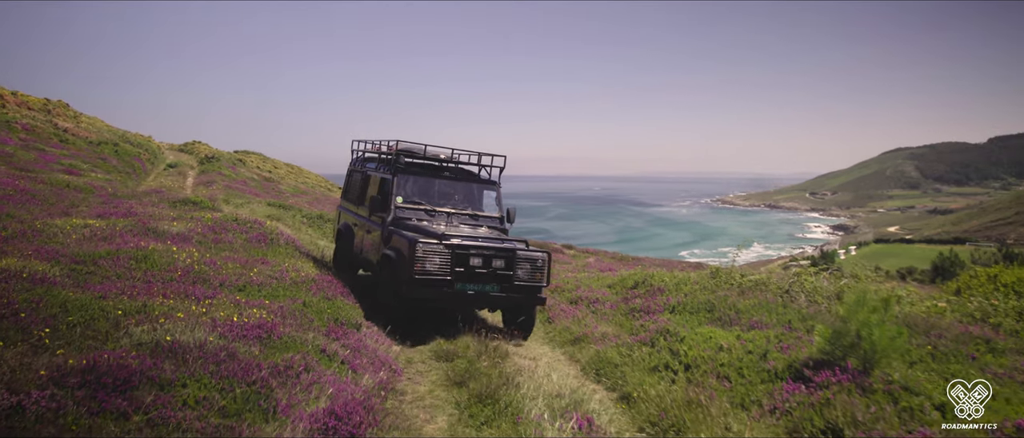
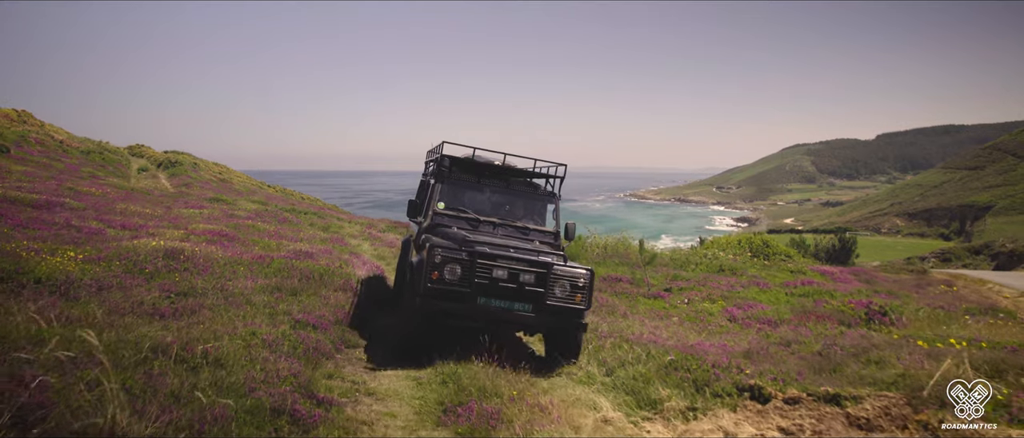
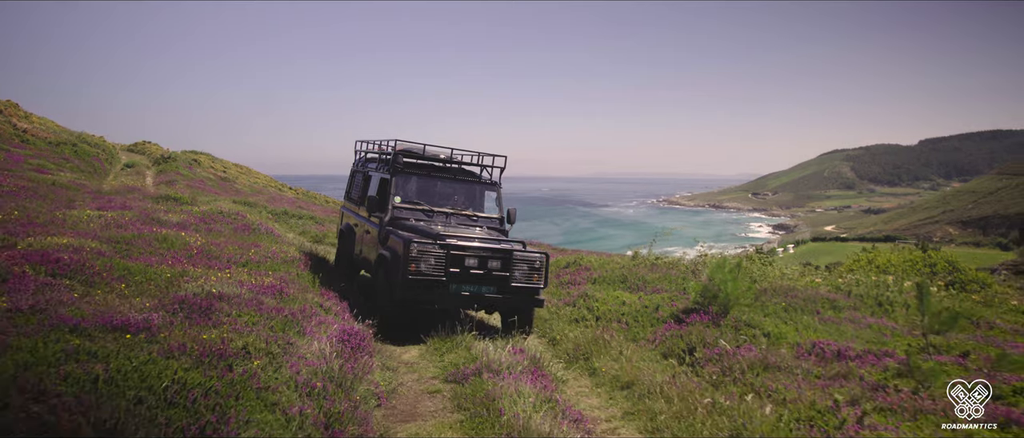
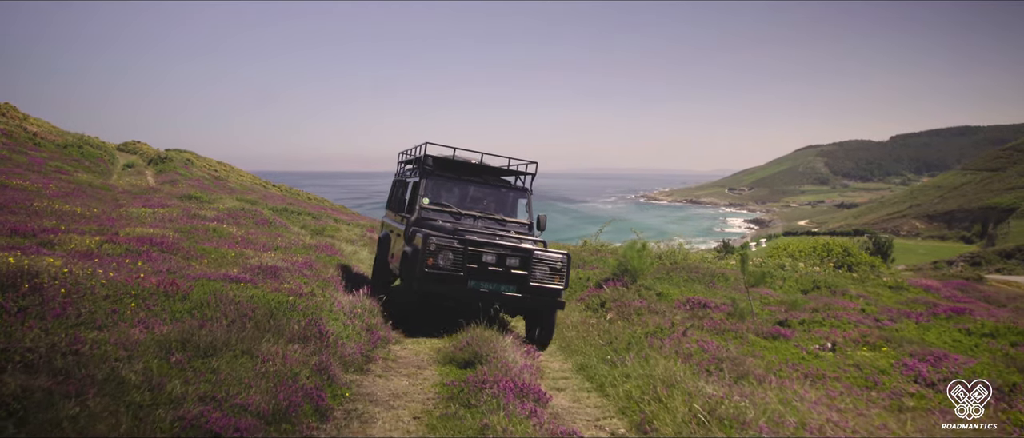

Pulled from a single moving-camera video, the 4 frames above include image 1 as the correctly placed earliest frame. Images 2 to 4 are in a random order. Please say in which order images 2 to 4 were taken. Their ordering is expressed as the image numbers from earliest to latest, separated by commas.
3, 4, 2
